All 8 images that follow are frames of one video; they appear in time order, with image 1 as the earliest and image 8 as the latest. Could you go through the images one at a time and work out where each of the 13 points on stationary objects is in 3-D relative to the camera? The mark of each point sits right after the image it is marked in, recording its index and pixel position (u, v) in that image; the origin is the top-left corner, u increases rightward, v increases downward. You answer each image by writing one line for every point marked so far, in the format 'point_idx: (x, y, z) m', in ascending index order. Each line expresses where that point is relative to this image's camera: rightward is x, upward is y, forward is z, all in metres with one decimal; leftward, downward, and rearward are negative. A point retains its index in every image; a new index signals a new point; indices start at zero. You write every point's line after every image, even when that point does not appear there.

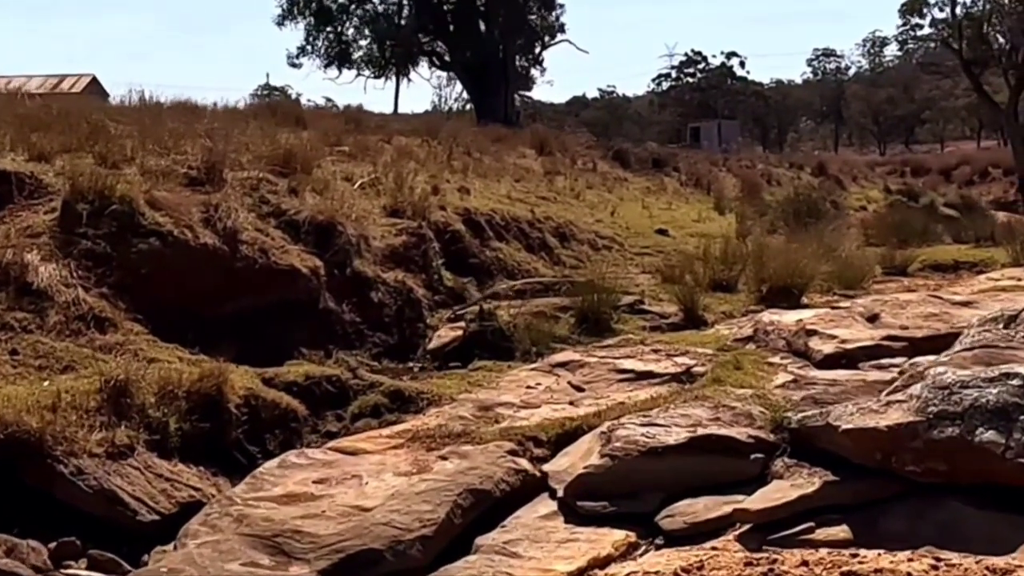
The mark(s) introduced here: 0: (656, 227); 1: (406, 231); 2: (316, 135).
0: (+1.3, +0.5, +14.6) m
1: (-0.6, +0.3, +9.4) m
2: (-1.8, +1.4, +14.9) m
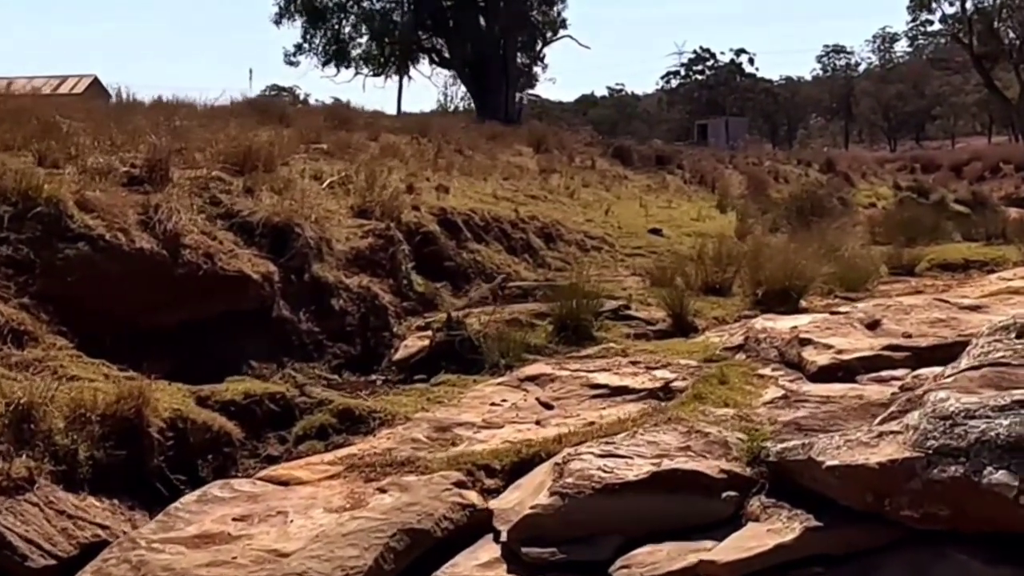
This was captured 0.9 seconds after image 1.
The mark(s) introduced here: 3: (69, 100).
0: (+1.2, +0.5, +14.0) m
1: (-0.8, +0.3, +8.8) m
2: (-1.9, +1.4, +14.3) m
3: (-3.6, +1.5, +13.1) m
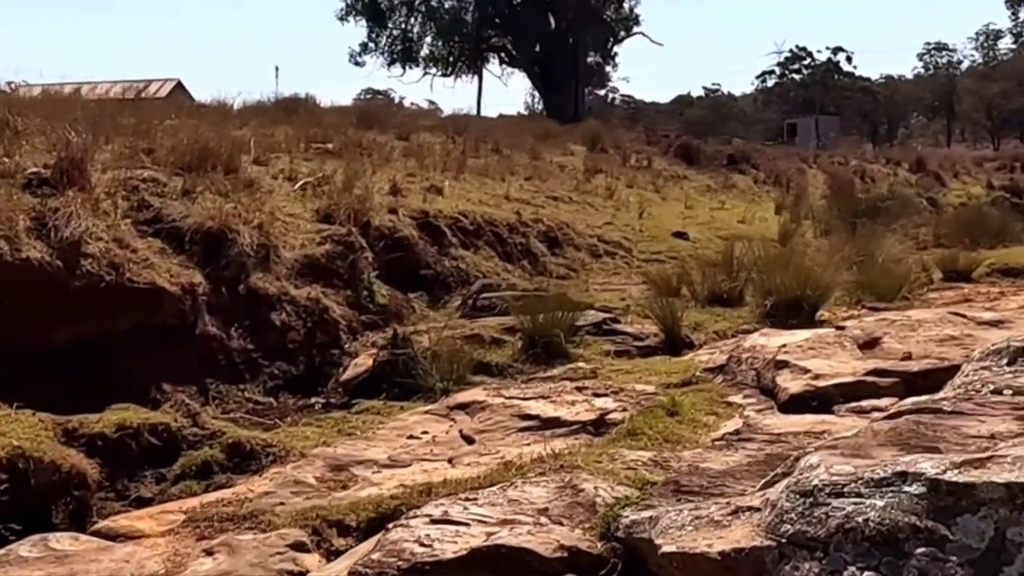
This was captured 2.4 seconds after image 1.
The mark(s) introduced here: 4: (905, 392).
0: (+1.4, +0.5, +13.1) m
1: (-0.9, +0.2, +8.0) m
2: (-1.7, +1.3, +13.6) m
3: (-3.4, +1.4, +12.4) m
4: (+1.3, -0.4, +5.5) m
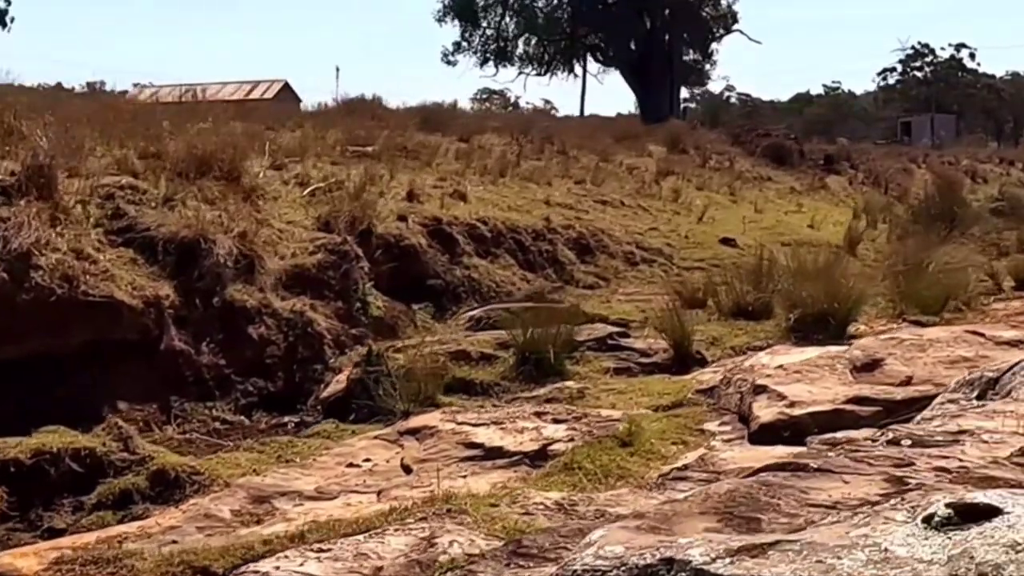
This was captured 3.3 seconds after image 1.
0: (+1.8, +0.4, +12.5) m
1: (-0.9, +0.2, +7.6) m
2: (-1.3, +1.3, +13.3) m
3: (-3.1, +1.4, +12.3) m
4: (+1.2, -0.4, +5.0) m
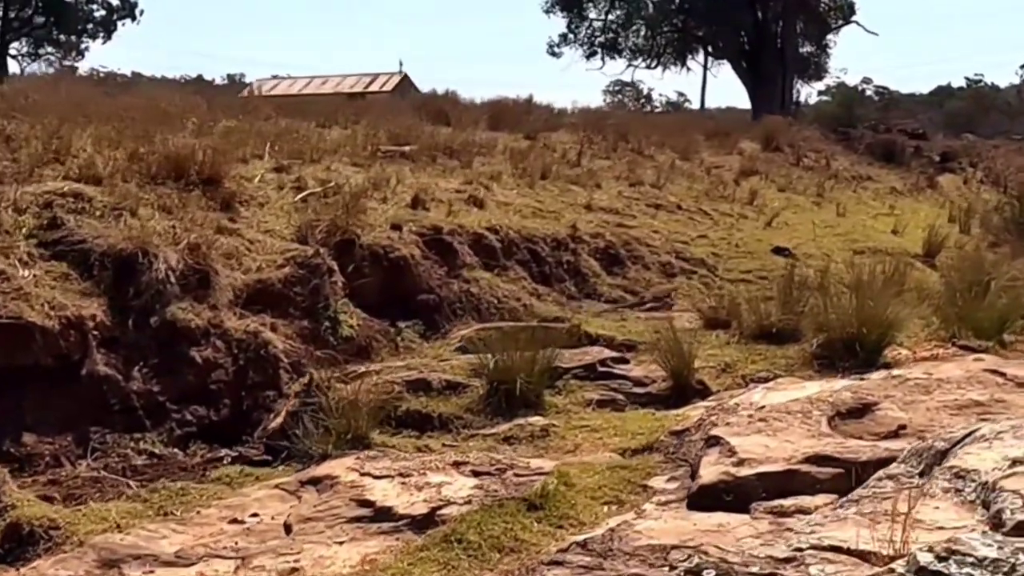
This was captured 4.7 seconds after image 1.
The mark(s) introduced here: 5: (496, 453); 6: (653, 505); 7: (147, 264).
0: (+2.1, +0.3, +11.7) m
1: (-0.9, +0.1, +7.0) m
2: (-0.8, +1.2, +12.7) m
3: (-2.8, +1.4, +11.8) m
4: (+0.9, -0.5, +4.2) m
5: (0.0, -0.5, +5.3) m
6: (+0.4, -0.6, +4.4) m
7: (-1.4, +0.1, +6.3) m
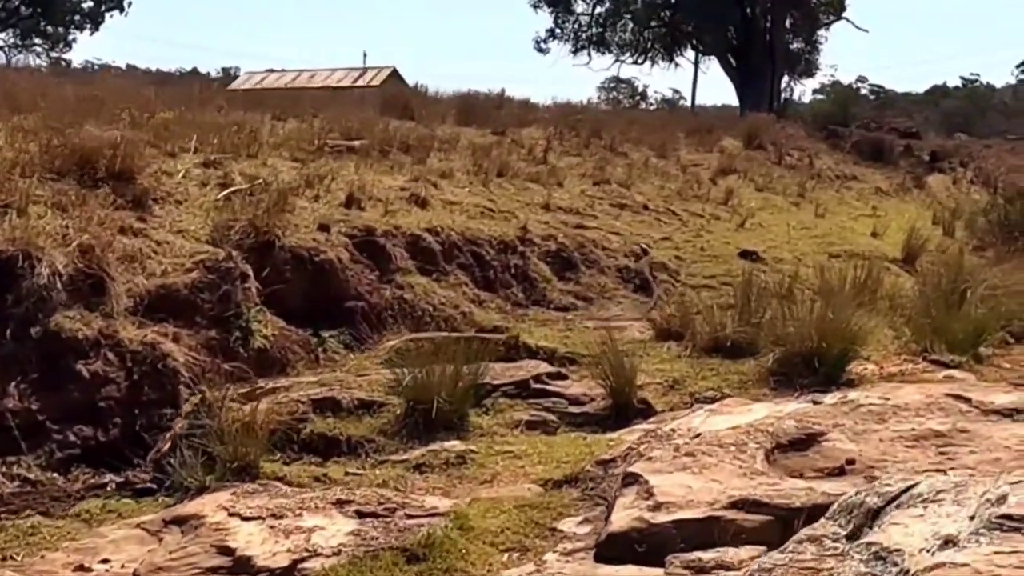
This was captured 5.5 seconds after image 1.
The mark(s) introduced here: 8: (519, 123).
0: (+1.8, +0.3, +11.1) m
1: (-1.2, +0.1, +6.4) m
2: (-1.1, +1.2, +12.1) m
3: (-3.0, +1.4, +11.2) m
4: (+0.6, -0.6, +3.6) m
5: (-0.3, -0.6, +4.7) m
6: (+0.1, -0.6, +3.9) m
7: (-1.7, +0.1, +5.7) m
8: (+0.1, +1.7, +16.0) m
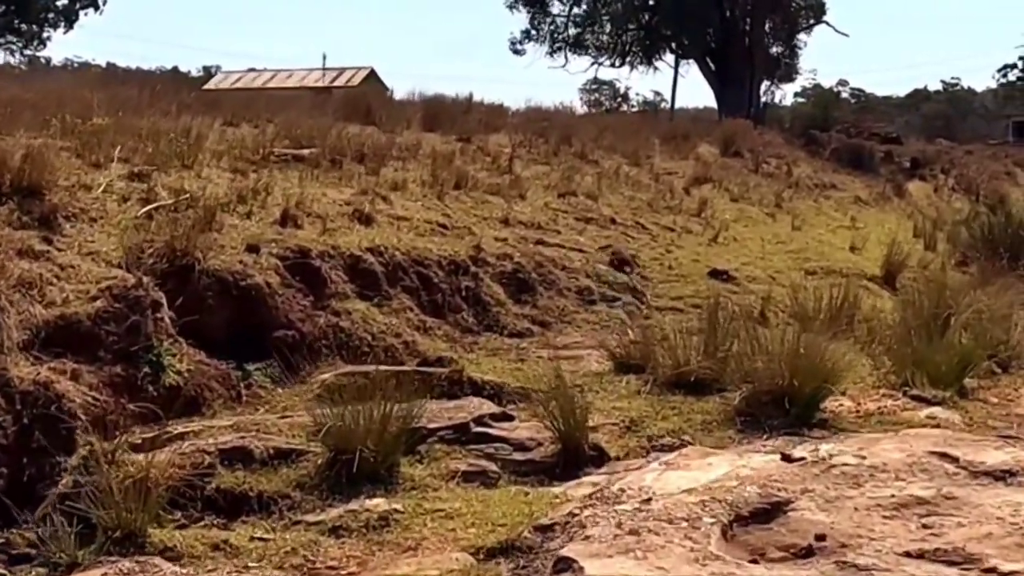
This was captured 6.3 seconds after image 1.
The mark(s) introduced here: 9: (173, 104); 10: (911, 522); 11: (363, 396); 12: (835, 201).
0: (+1.6, +0.2, +10.5) m
1: (-1.4, 0.0, +5.8) m
2: (-1.4, +1.1, +11.5) m
3: (-3.3, +1.3, +10.6) m
4: (+0.4, -0.7, +3.0) m
5: (-0.5, -0.7, +4.1) m
6: (-0.1, -0.8, +3.3) m
7: (-1.9, 0.0, +5.1) m
8: (-0.3, +1.5, +15.4) m
9: (-2.9, +1.6, +13.6) m
10: (+1.0, -0.6, +3.9) m
11: (-0.5, -0.4, +5.9) m
12: (+3.6, +1.0, +17.9) m
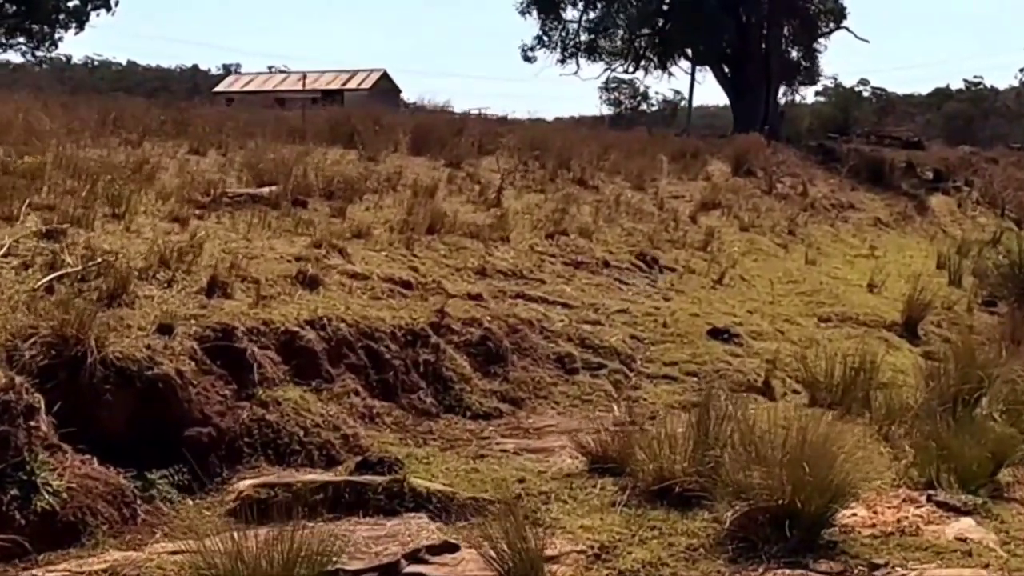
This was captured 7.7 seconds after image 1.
0: (+1.5, -0.2, +9.5) m
1: (-1.6, -0.3, +4.9) m
2: (-1.5, +0.8, +10.5) m
3: (-3.4, +1.0, +9.6) m
4: (+0.2, -1.0, +2.1) m
5: (-0.7, -1.0, +3.2) m
6: (-0.3, -1.1, +2.3) m
7: (-2.1, -0.3, +4.2) m
8: (-0.3, +1.2, +14.4) m
9: (-2.9, +1.3, +12.7) m
10: (+0.8, -0.9, +2.9) m
11: (-0.7, -0.7, +4.9) m
12: (+3.6, +0.7, +16.8) m
